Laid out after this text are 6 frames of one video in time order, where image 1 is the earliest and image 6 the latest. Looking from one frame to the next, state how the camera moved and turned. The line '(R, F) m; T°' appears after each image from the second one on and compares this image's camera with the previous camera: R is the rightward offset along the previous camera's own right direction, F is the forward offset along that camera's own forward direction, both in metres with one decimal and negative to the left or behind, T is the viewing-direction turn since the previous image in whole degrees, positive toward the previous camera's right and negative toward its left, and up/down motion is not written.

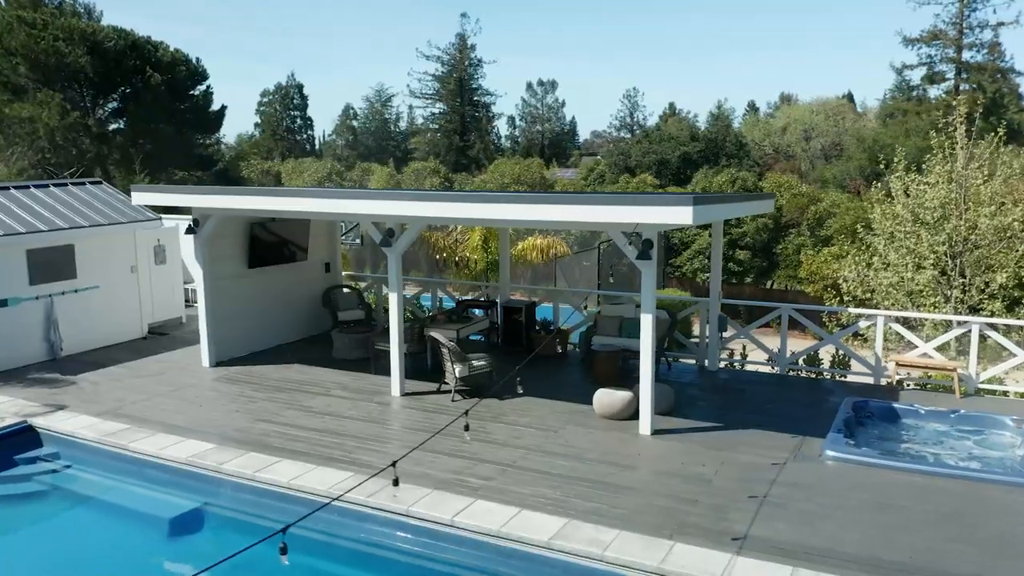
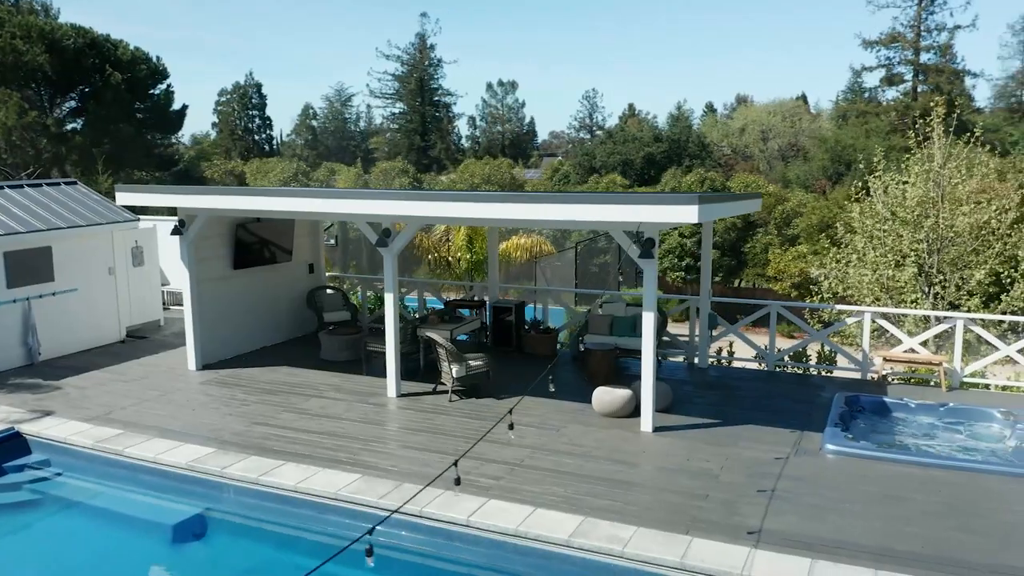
(-0.4, 0.0) m; +3°
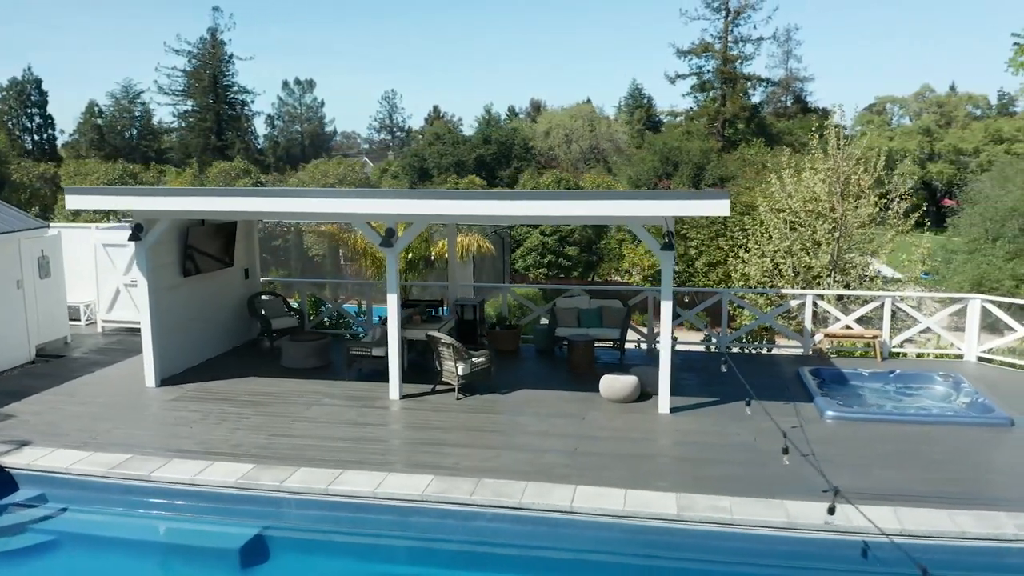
(-2.2, +0.1) m; +15°
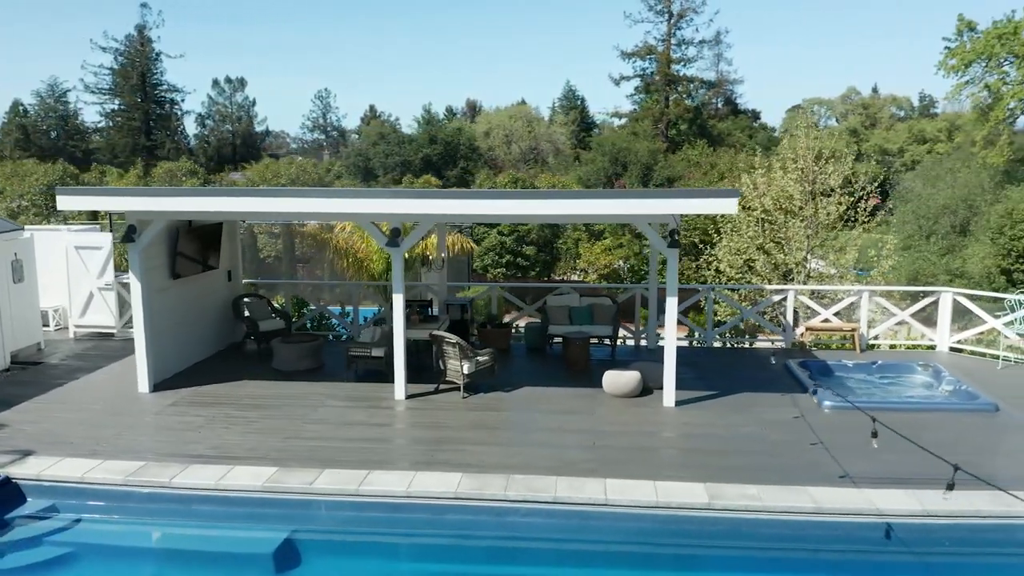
(-0.8, 0.0) m; +5°
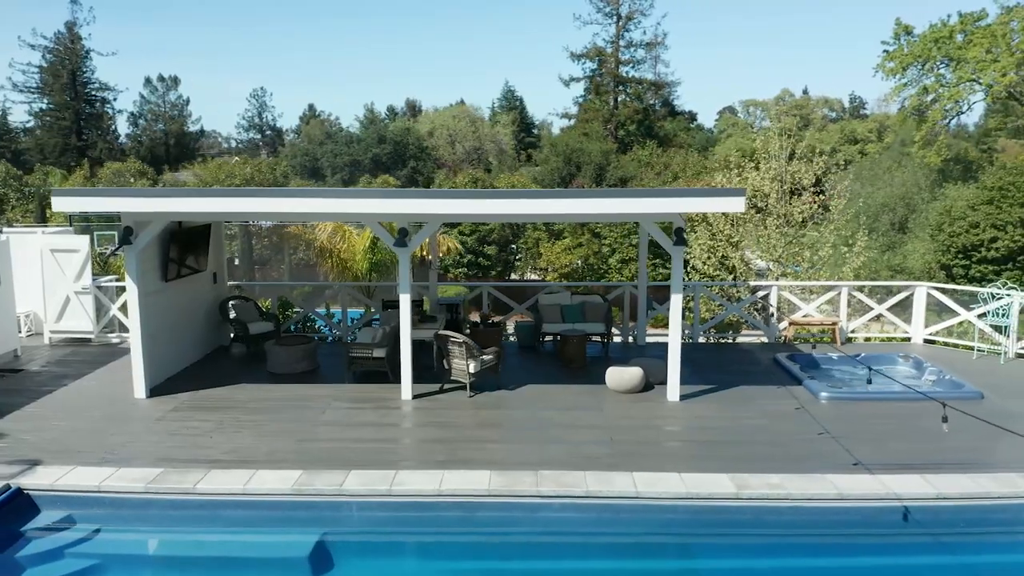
(-0.7, 0.0) m; +5°
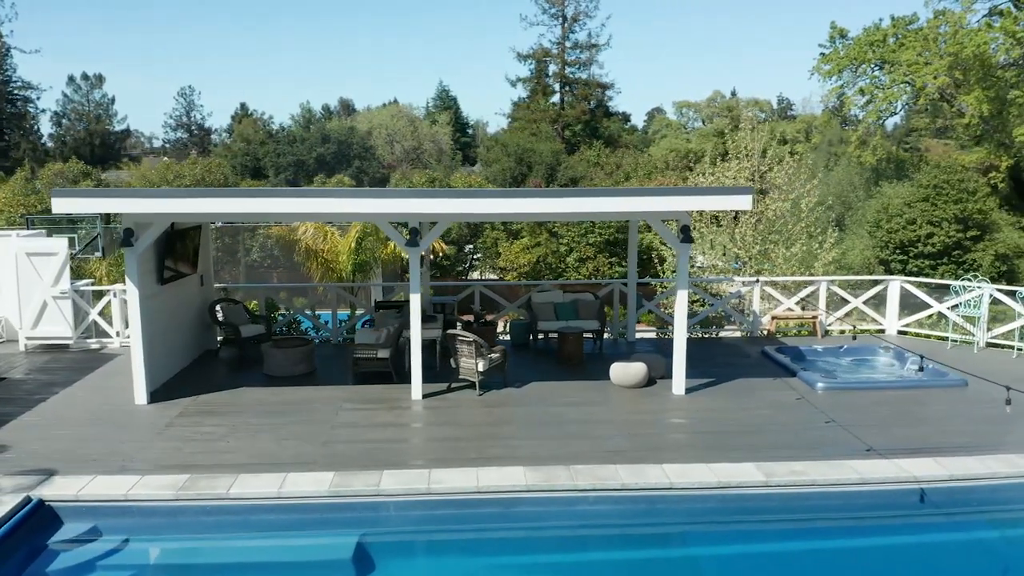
(-0.8, 0.0) m; +5°
